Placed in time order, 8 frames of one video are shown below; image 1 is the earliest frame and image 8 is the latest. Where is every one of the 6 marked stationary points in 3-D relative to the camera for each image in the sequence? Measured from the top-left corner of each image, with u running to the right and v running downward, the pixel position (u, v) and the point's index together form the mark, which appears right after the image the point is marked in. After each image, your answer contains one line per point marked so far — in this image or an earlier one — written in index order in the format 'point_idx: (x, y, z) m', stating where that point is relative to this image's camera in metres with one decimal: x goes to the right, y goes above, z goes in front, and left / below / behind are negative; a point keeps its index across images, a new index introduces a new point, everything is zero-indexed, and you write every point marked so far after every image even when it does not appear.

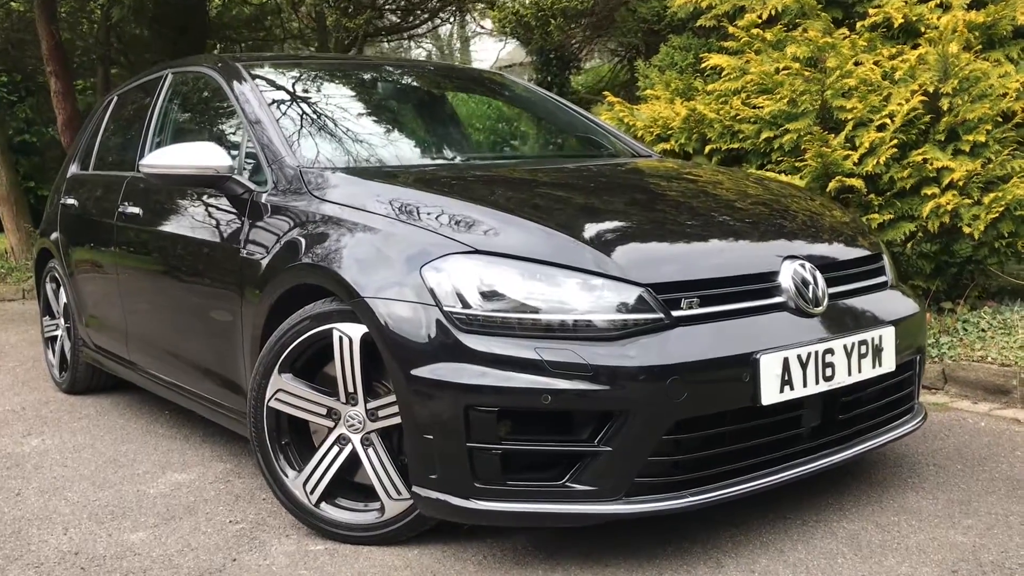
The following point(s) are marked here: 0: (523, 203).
0: (0.0, +0.3, +2.5) m
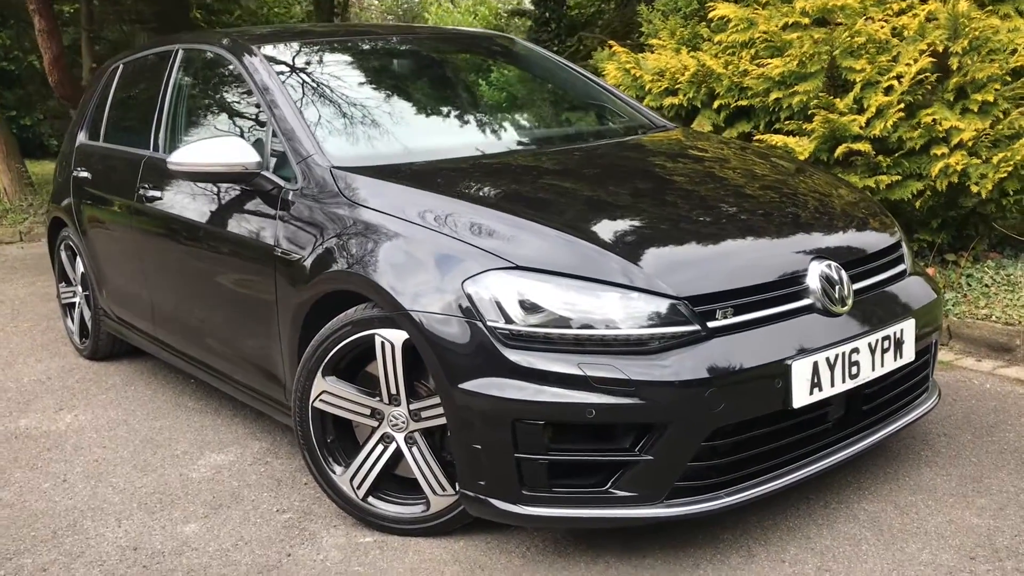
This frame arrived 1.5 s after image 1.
0: (+0.1, +0.3, +2.6) m
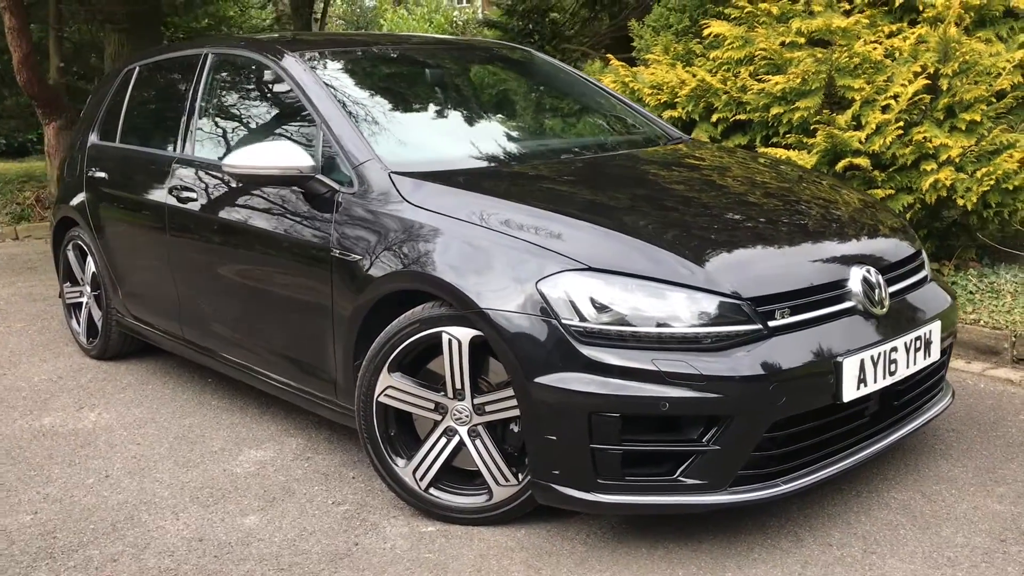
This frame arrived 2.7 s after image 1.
0: (+0.3, +0.3, +2.7) m
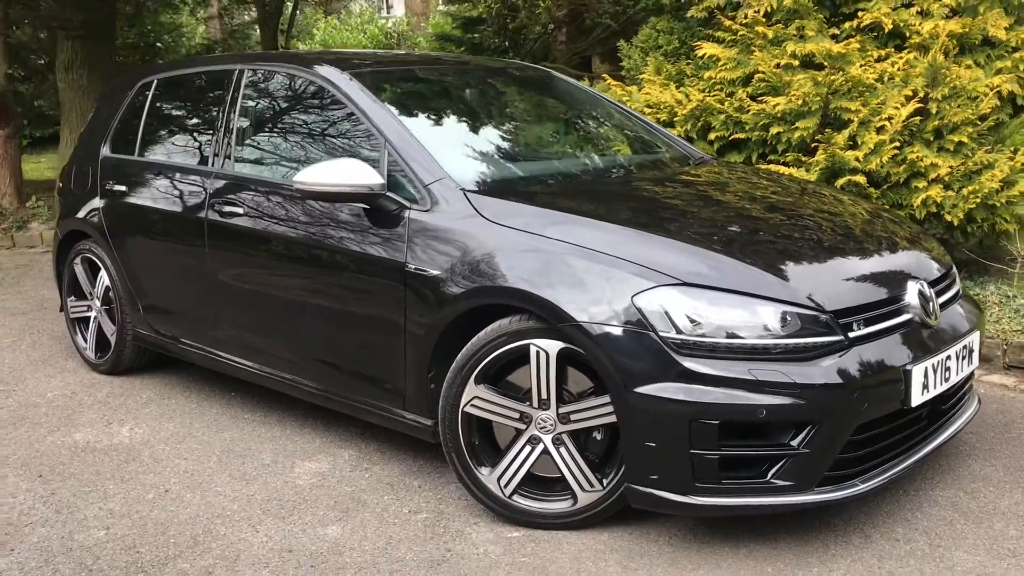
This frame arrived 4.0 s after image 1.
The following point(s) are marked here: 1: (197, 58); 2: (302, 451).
0: (+0.5, +0.2, +2.9) m
1: (-1.7, +1.2, +4.7) m
2: (-0.9, -0.7, +3.7) m
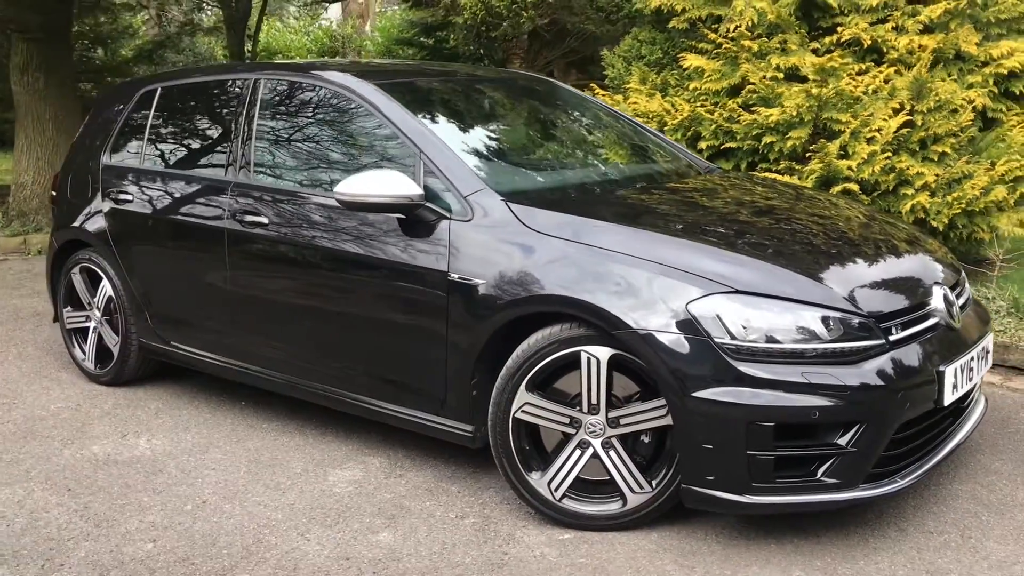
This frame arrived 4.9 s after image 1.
0: (+0.7, +0.2, +3.0) m
1: (-1.6, +1.2, +4.7) m
2: (-0.7, -0.7, +3.7) m
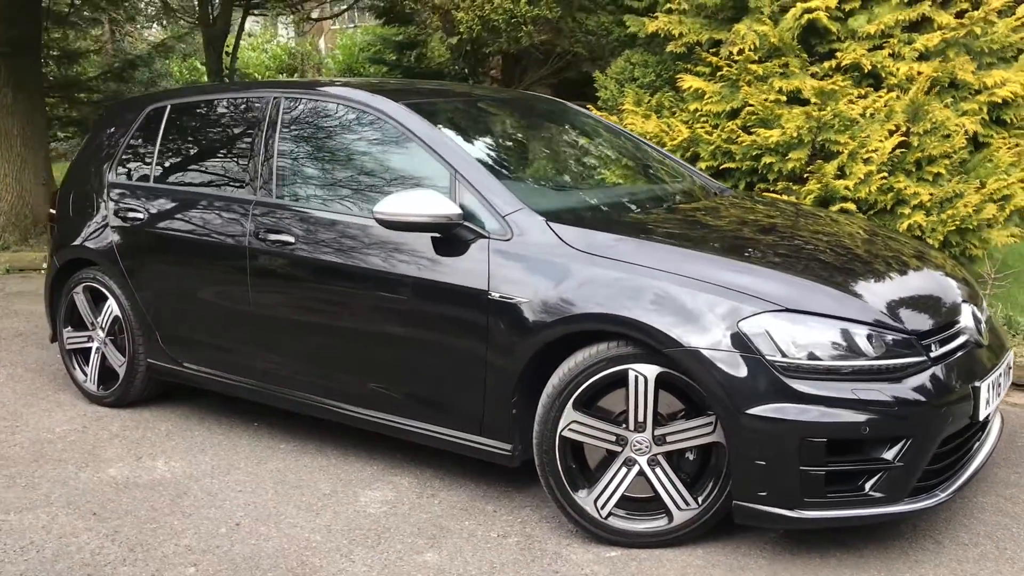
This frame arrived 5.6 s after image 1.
0: (+0.8, +0.1, +3.1) m
1: (-1.6, +1.1, +4.6) m
2: (-0.6, -0.8, +3.6) m
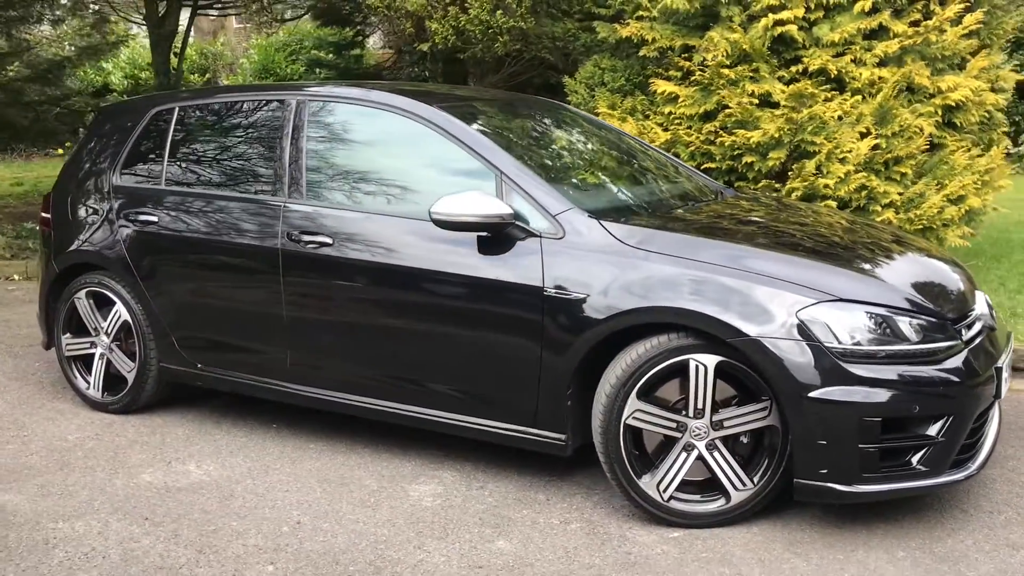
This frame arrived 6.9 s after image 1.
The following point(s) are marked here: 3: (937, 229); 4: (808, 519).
0: (+1.0, +0.2, +3.3) m
1: (-1.5, +1.0, +4.6) m
2: (-0.5, -0.8, +3.7) m
3: (+2.8, +0.4, +5.8) m
4: (+1.0, -0.8, +3.2) m
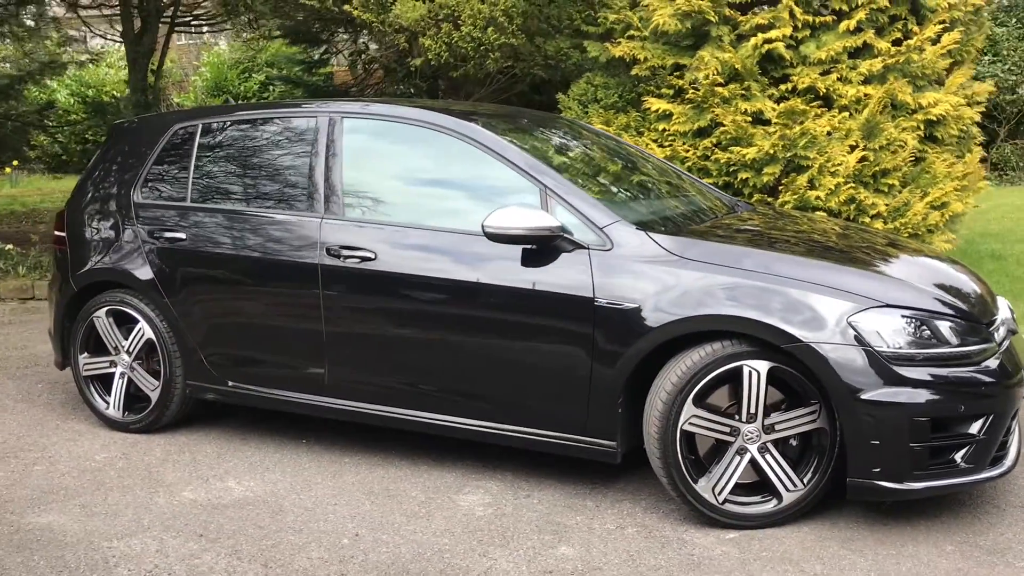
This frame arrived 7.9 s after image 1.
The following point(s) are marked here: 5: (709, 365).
0: (+1.2, +0.1, +3.4) m
1: (-1.4, +1.0, +4.6) m
2: (-0.3, -0.8, +3.8) m
3: (+2.8, +0.3, +6.0) m
4: (+1.3, -0.8, +3.3) m
5: (+0.7, -0.3, +3.2) m
